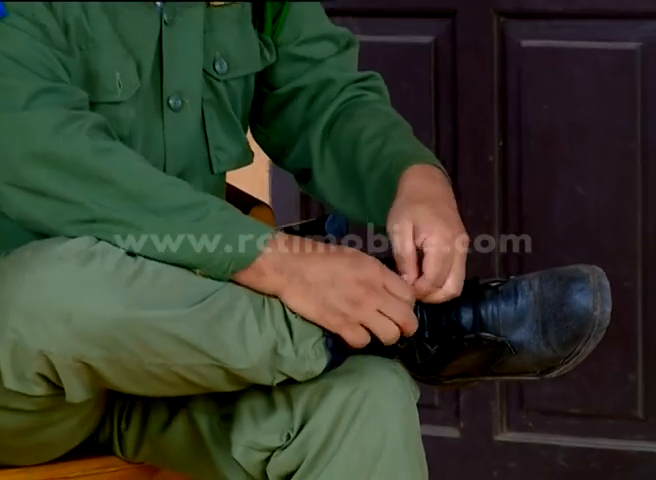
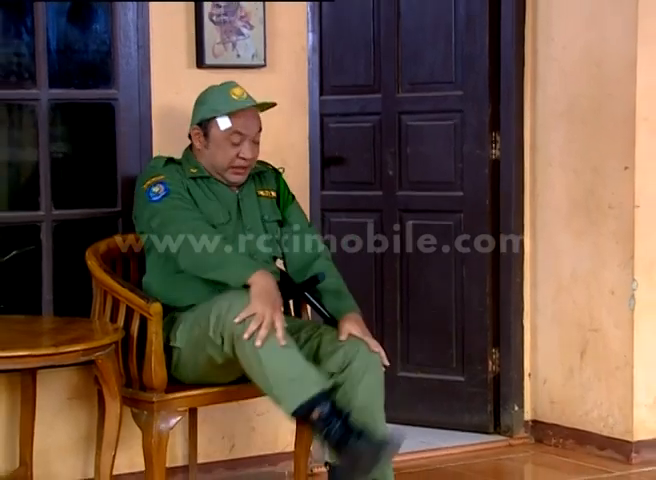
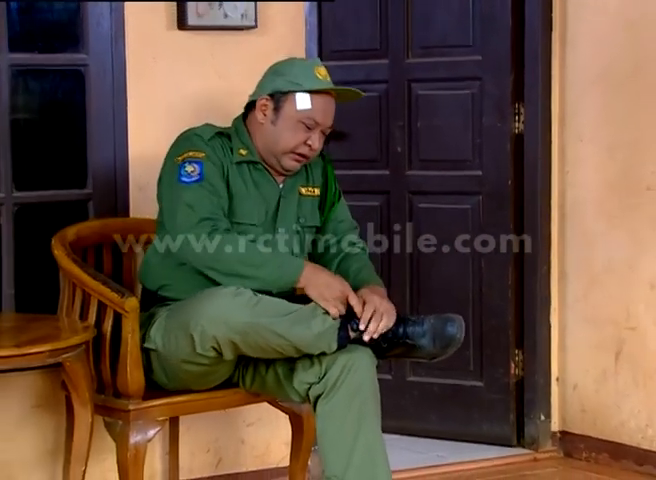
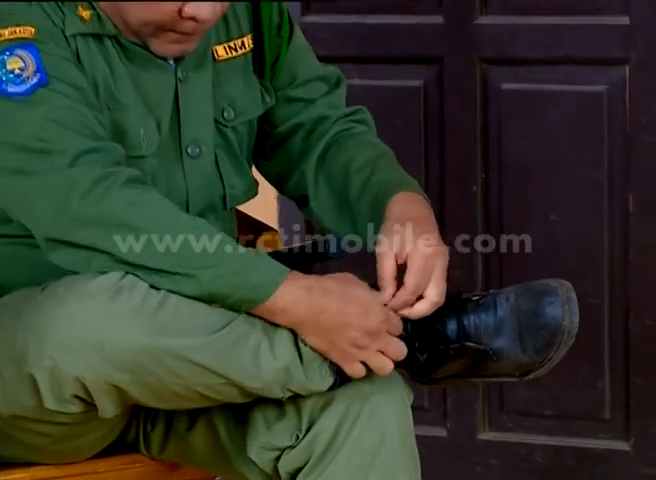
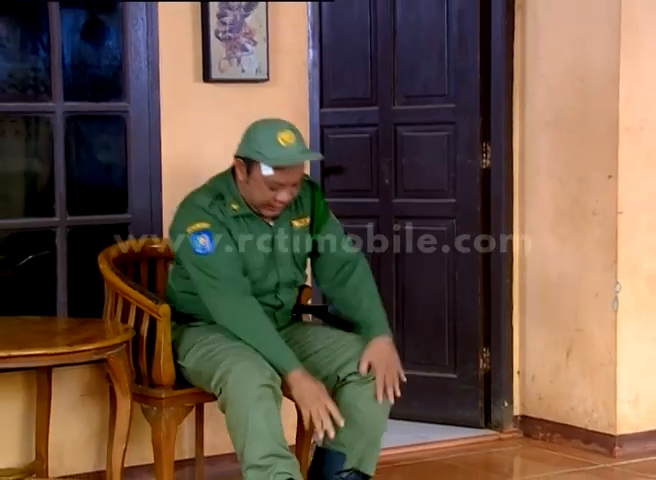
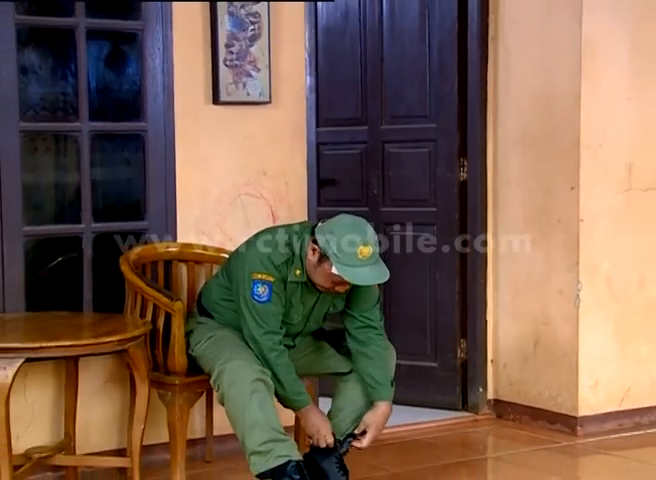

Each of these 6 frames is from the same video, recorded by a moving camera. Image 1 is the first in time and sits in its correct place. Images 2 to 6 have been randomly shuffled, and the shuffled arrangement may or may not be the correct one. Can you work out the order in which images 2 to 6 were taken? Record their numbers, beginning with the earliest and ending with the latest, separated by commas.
4, 3, 2, 5, 6
